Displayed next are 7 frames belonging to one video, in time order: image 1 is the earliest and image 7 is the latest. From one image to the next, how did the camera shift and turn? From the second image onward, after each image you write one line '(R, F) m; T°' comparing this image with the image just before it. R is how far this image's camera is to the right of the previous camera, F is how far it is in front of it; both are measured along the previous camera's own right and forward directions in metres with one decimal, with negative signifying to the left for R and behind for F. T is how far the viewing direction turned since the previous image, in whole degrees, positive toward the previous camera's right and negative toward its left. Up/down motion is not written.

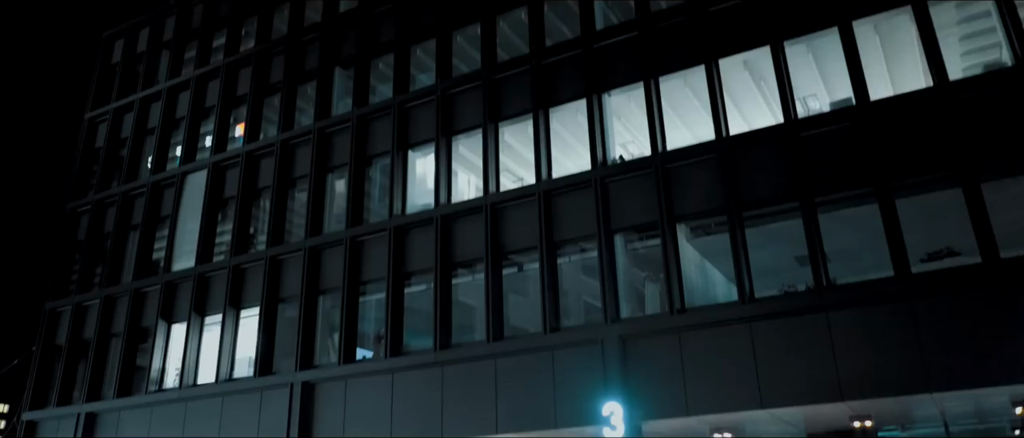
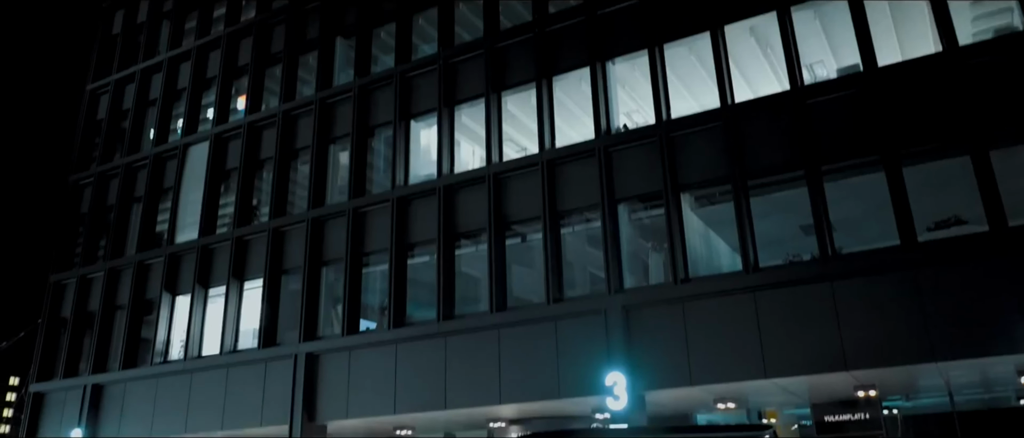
(+0.1, +0.1) m; 0°
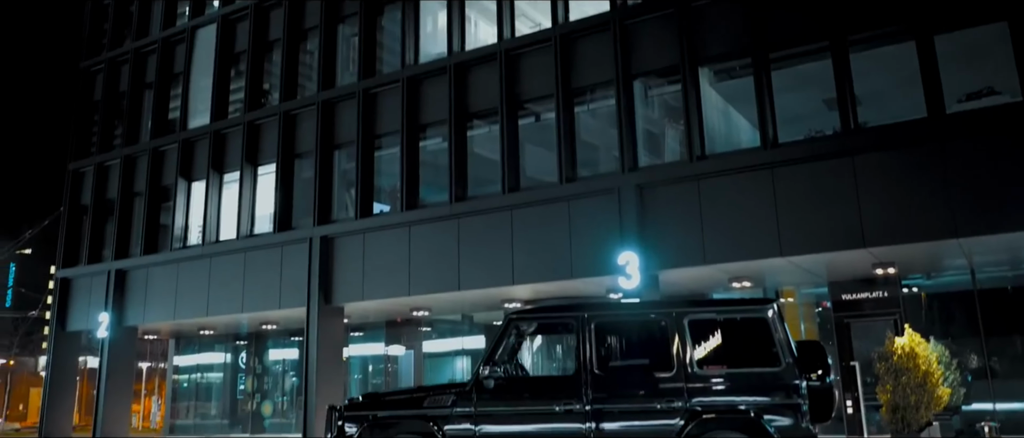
(+0.2, +0.4) m; -2°
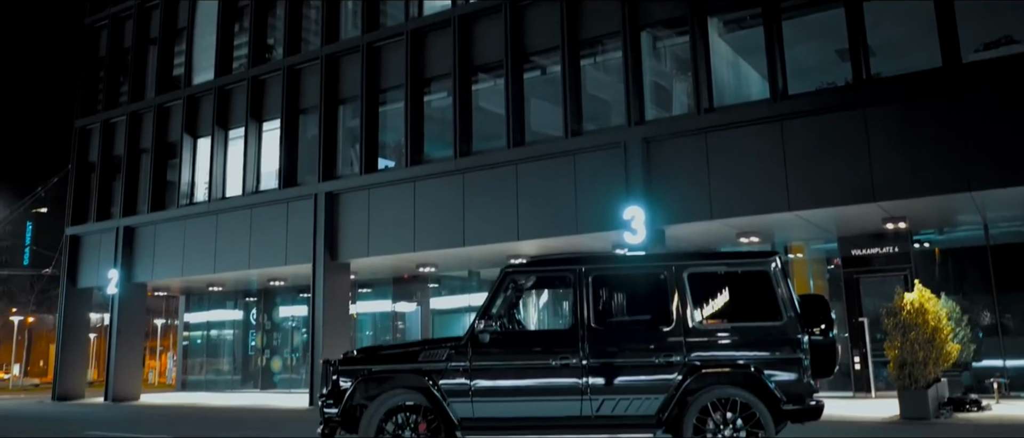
(+0.1, +0.2) m; -1°
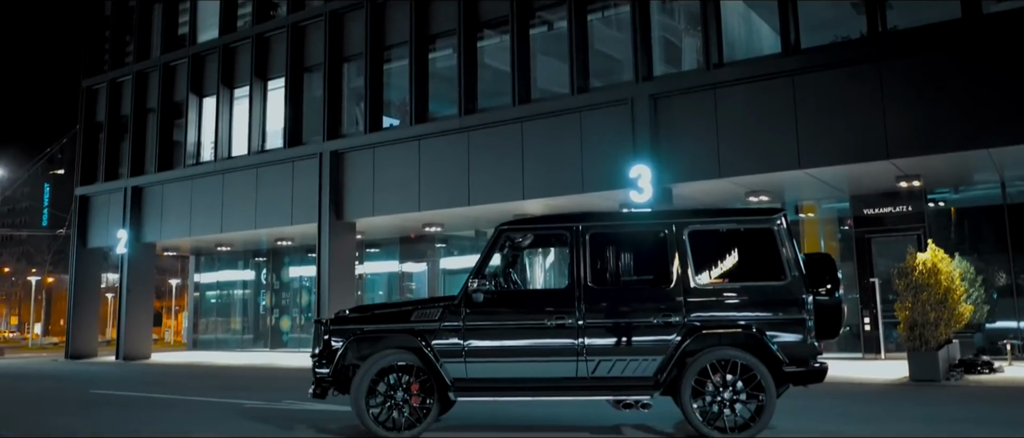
(+0.2, +0.2) m; -1°
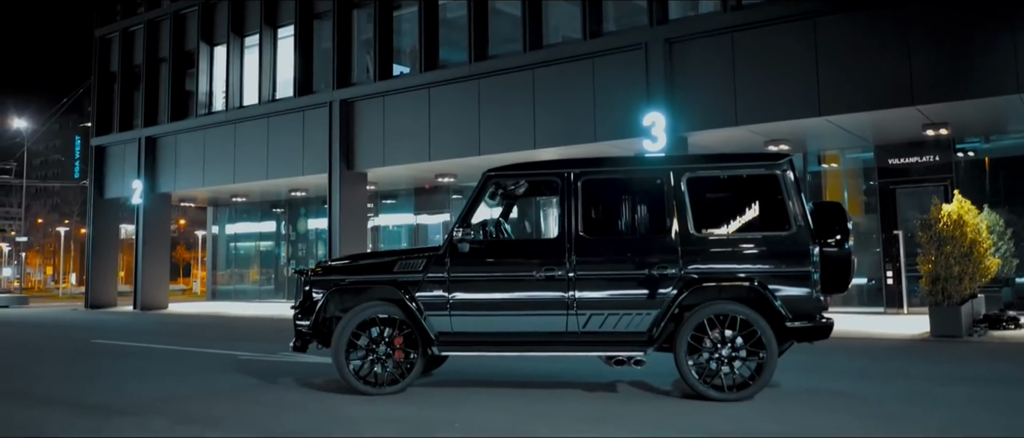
(+0.3, +0.4) m; -2°
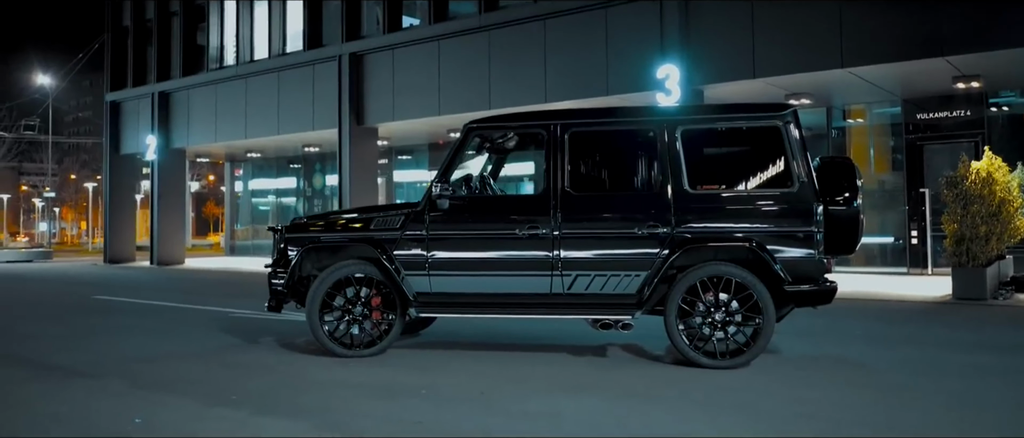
(+0.3, +0.4) m; -2°
